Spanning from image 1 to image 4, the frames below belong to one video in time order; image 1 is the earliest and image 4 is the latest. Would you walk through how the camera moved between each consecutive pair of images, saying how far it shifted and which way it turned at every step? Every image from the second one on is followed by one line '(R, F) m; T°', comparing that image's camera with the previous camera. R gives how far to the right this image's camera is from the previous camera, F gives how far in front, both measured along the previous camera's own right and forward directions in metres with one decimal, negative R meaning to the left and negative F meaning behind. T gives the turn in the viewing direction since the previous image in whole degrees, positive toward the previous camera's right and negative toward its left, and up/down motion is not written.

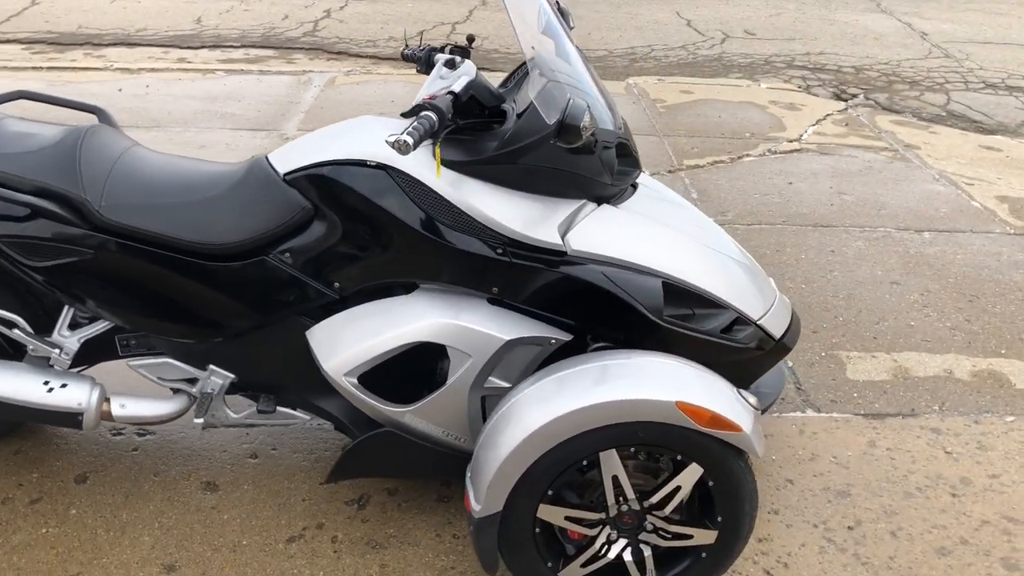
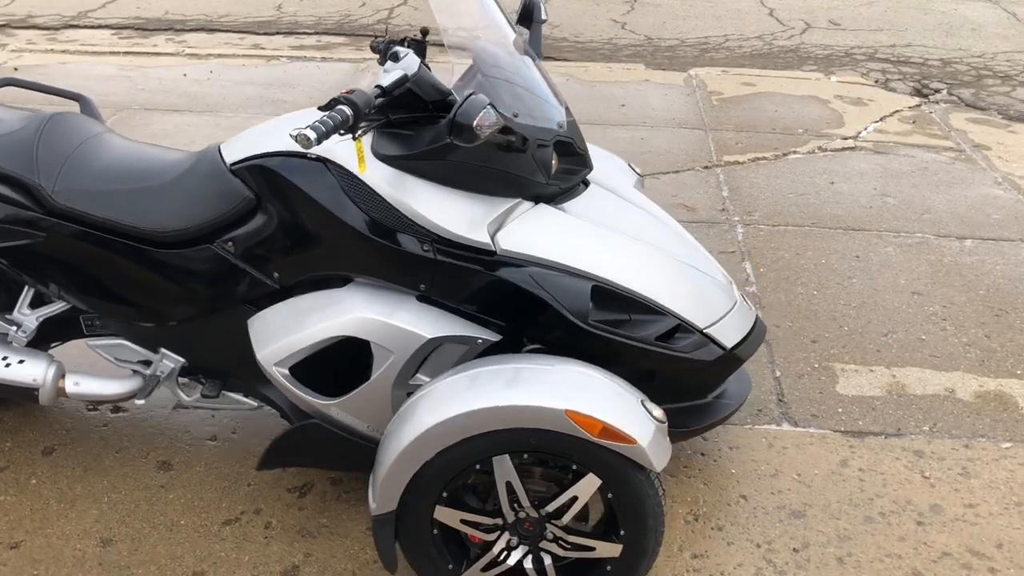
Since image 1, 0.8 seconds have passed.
(+0.5, +0.1) m; -7°
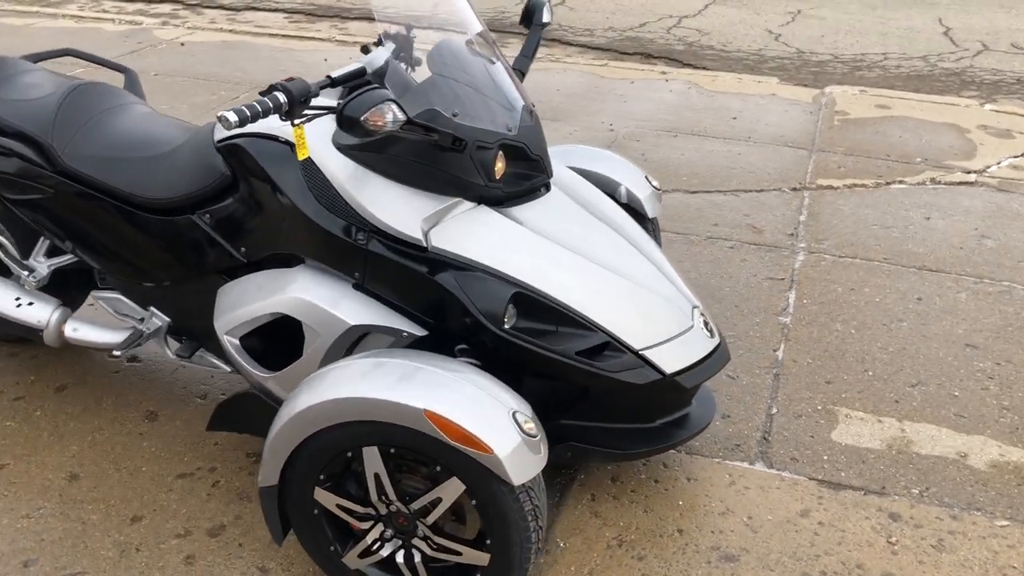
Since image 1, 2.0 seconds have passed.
(+0.7, +0.1) m; -12°
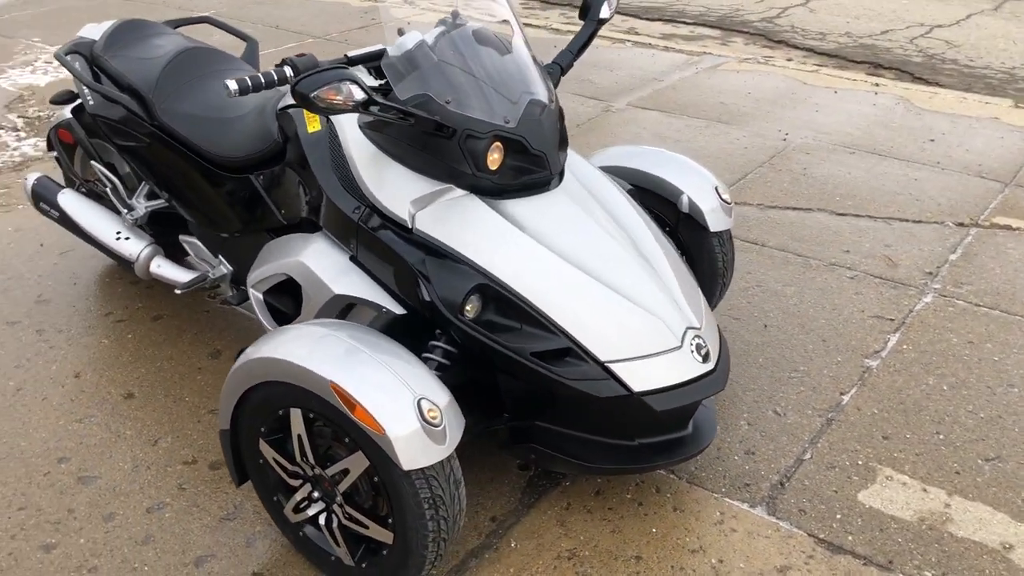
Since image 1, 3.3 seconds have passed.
(+0.7, +0.1) m; -16°
